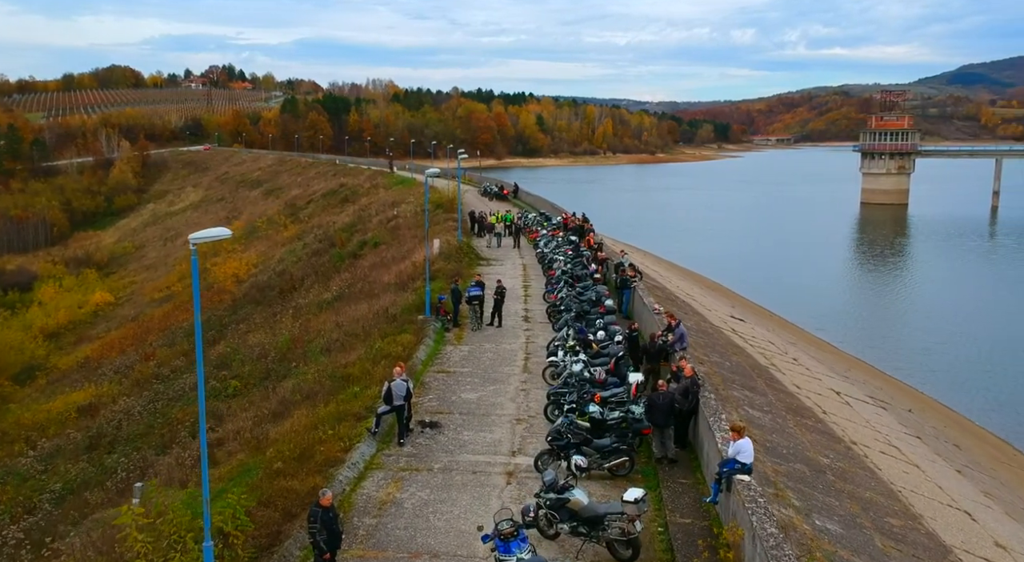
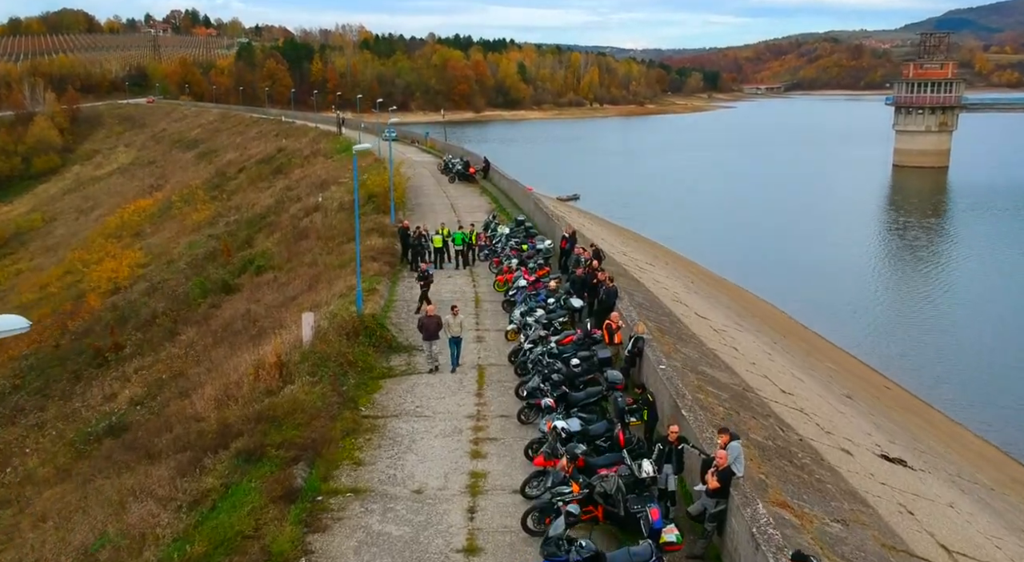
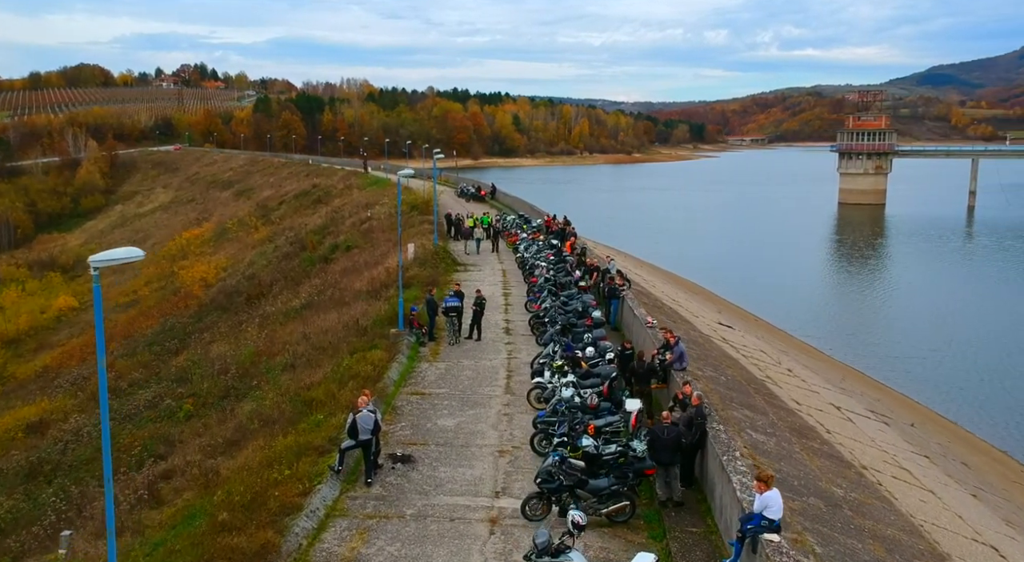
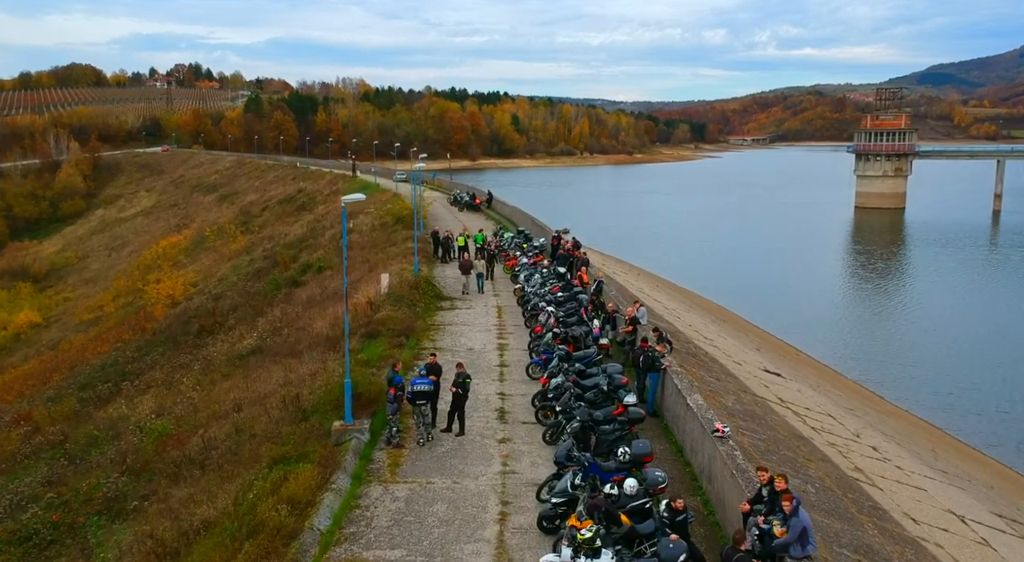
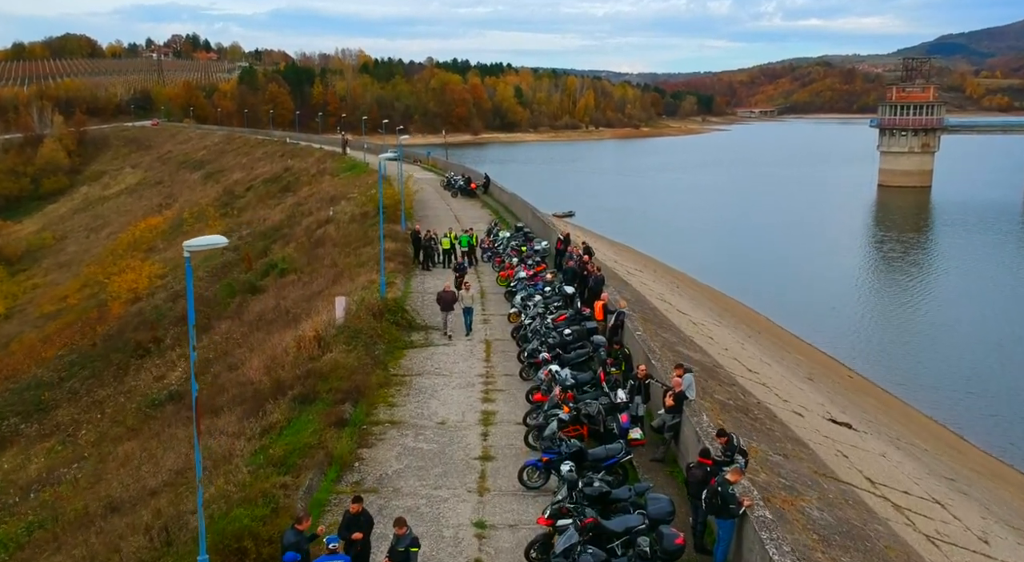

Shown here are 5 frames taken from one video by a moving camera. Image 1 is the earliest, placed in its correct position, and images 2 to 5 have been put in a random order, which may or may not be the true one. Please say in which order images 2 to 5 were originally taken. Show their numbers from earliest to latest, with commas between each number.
3, 4, 5, 2
